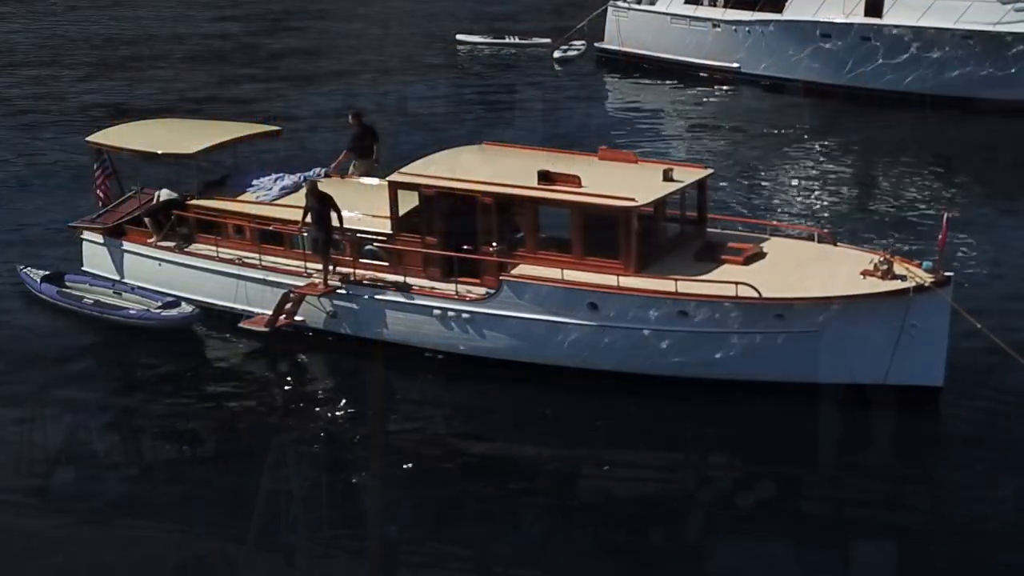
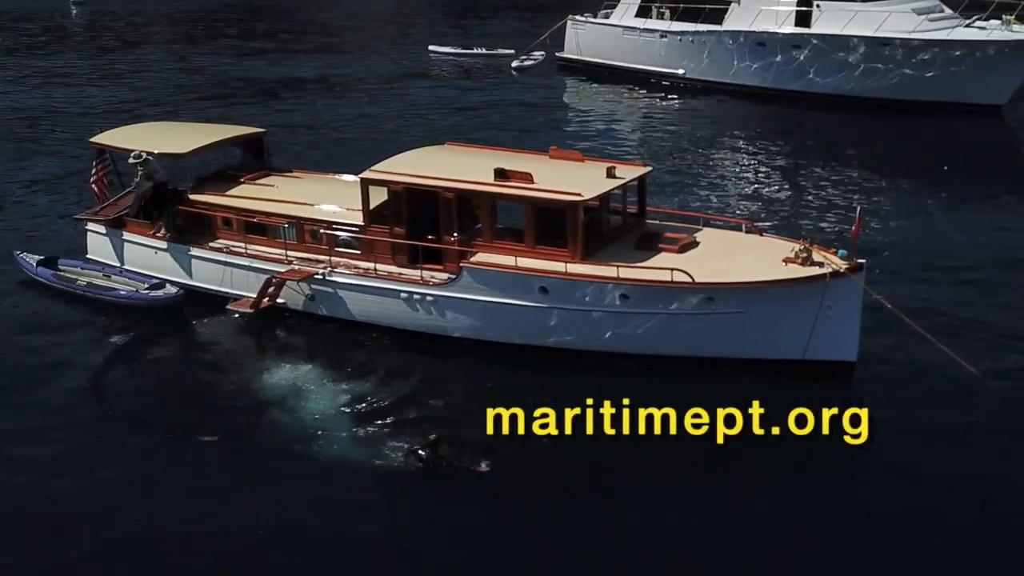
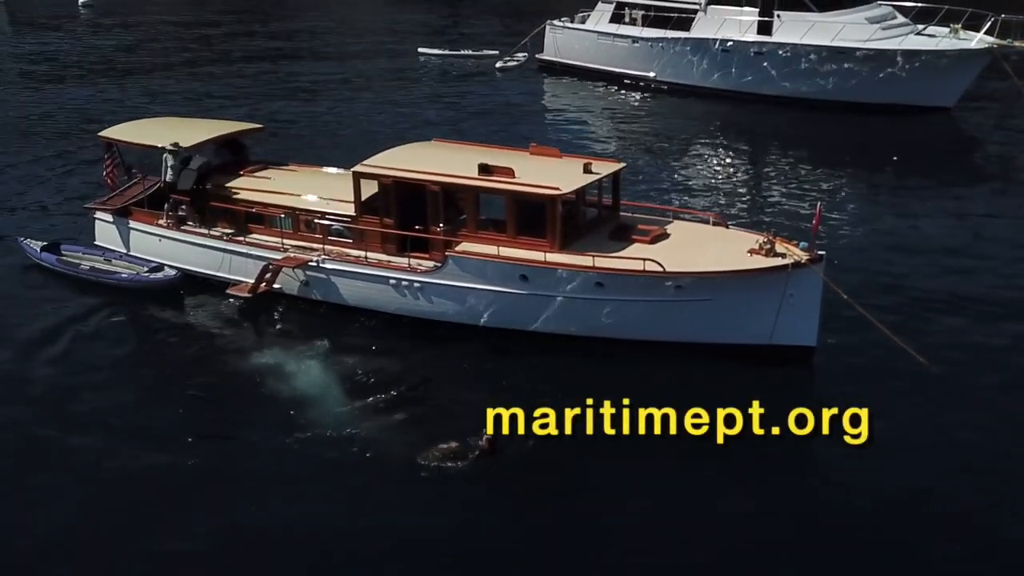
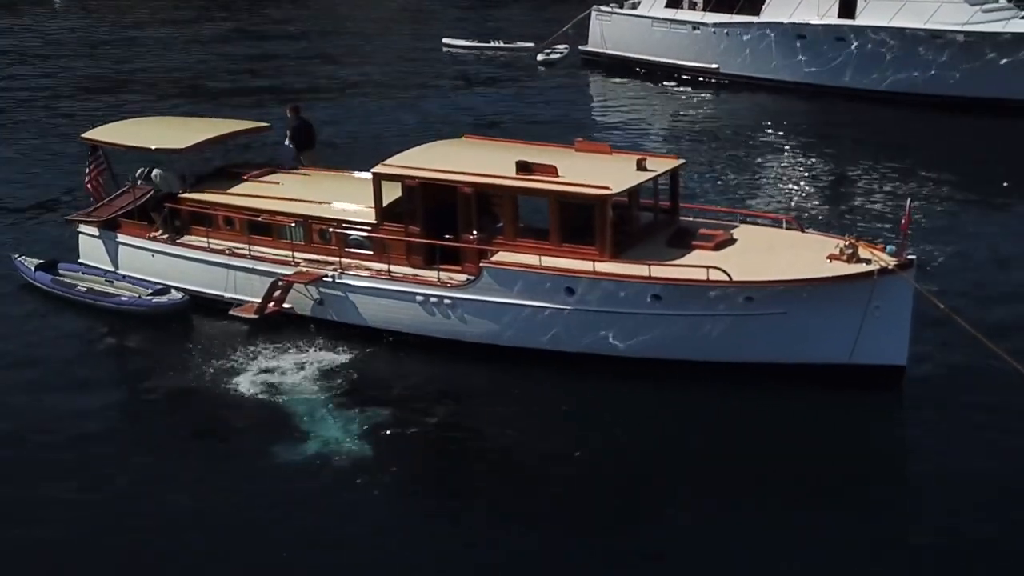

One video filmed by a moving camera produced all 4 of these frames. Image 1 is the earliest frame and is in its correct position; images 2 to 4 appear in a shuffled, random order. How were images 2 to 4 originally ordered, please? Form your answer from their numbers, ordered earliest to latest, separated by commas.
4, 2, 3
